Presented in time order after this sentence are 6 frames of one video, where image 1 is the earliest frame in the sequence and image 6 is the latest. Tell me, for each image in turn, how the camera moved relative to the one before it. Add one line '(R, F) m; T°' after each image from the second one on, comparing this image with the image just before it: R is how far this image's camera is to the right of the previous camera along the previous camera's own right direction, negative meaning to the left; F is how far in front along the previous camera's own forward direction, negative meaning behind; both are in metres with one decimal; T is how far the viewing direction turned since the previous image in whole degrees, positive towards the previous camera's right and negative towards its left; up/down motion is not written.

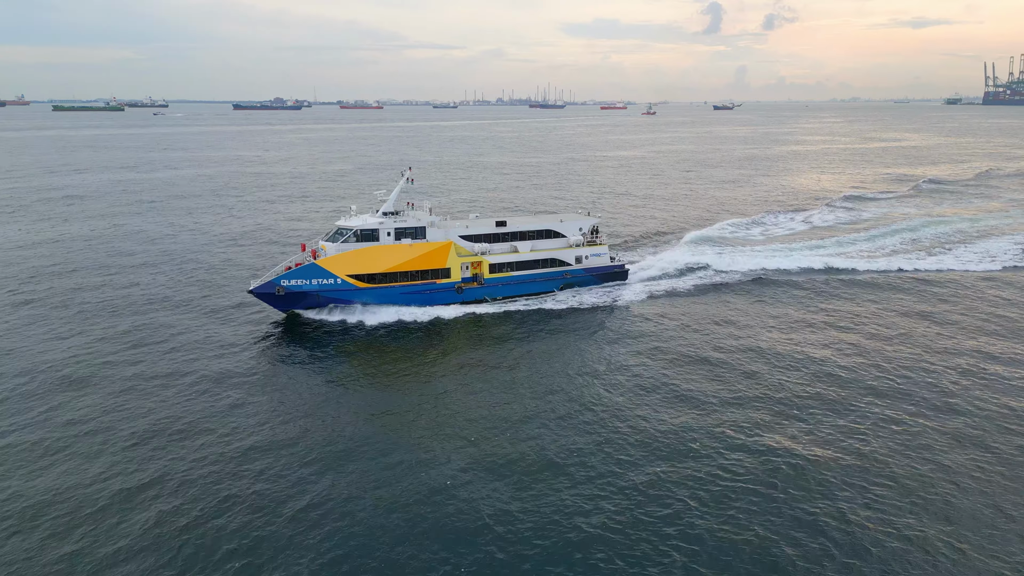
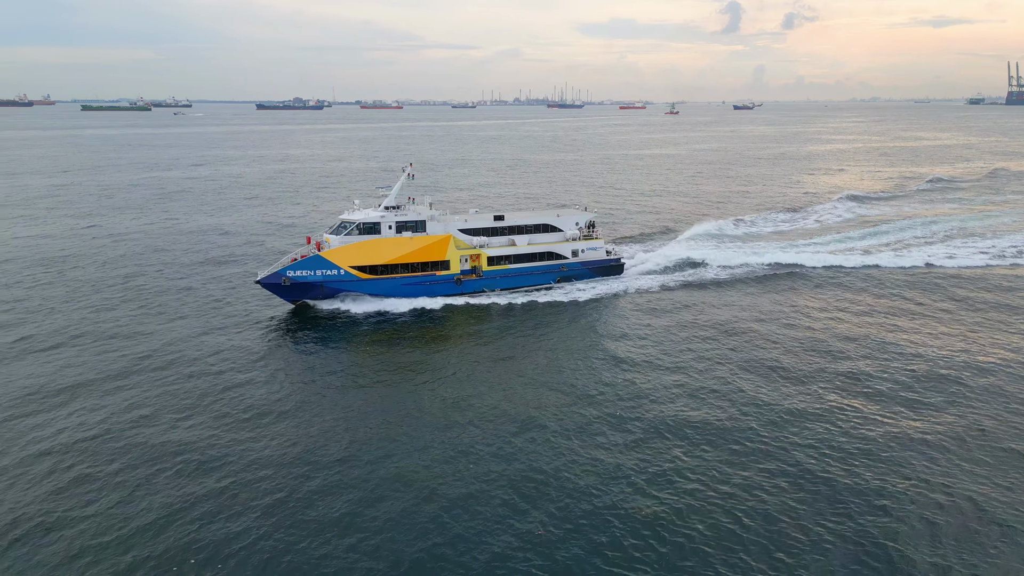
(-5.6, -4.7) m; -1°
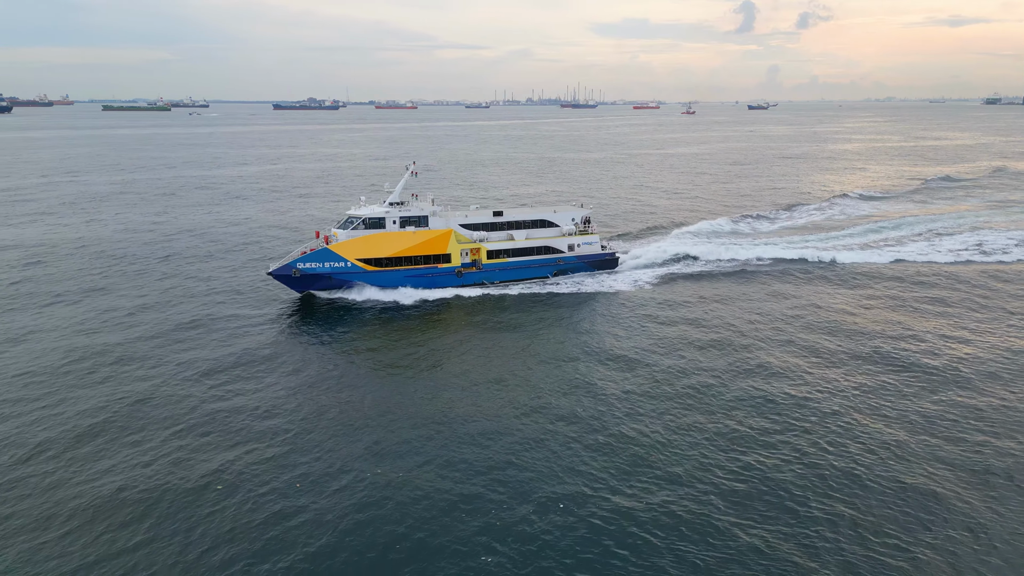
(-3.8, -4.2) m; -1°
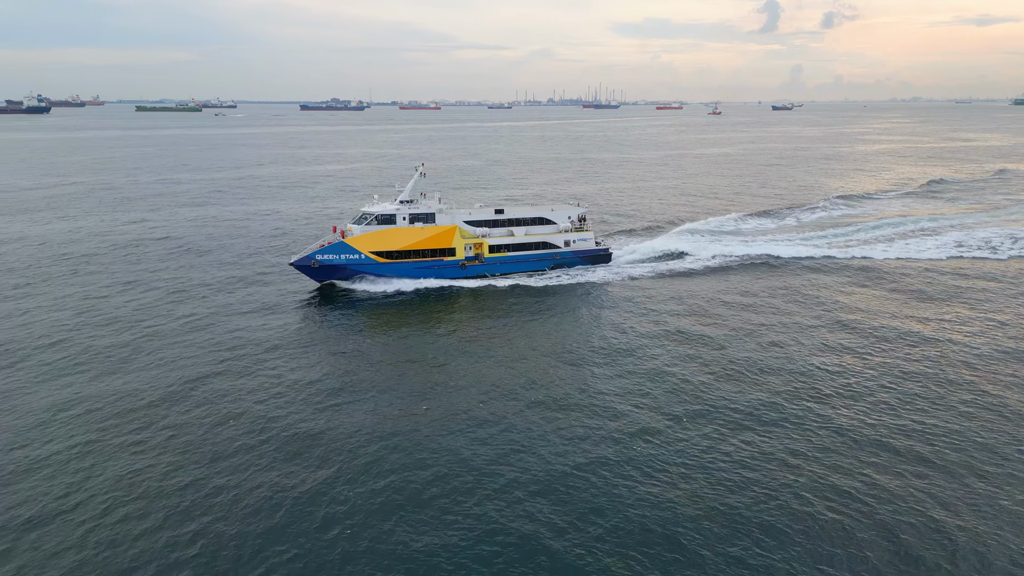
(-5.1, -7.0) m; -1°
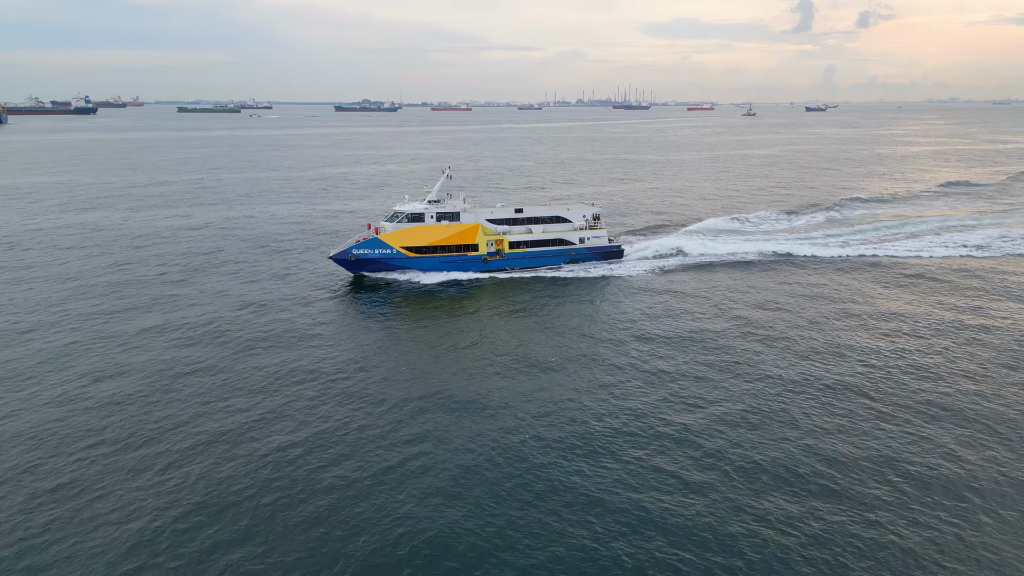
(-4.9, -6.8) m; -2°
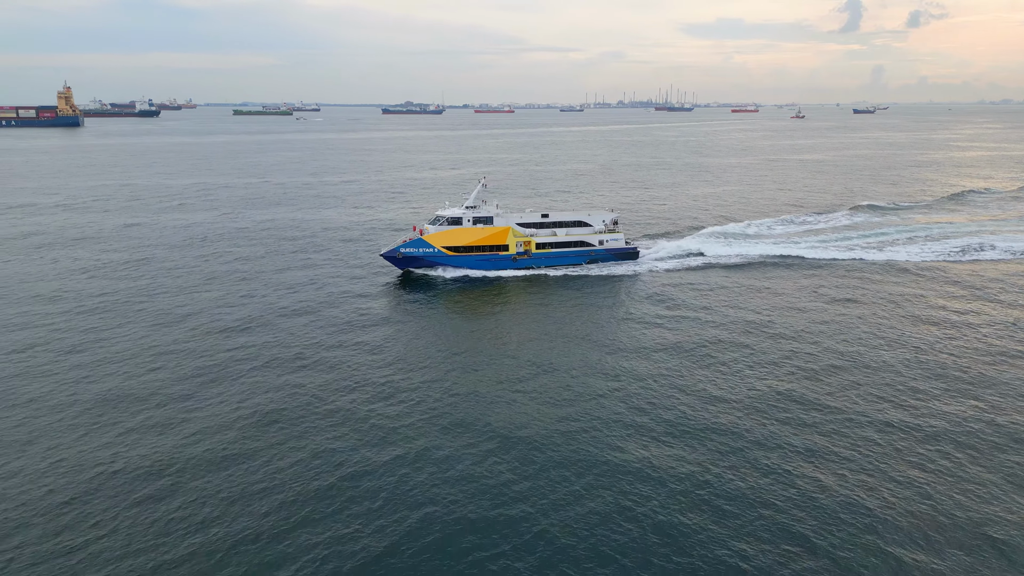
(-7.9, -11.2) m; -3°
